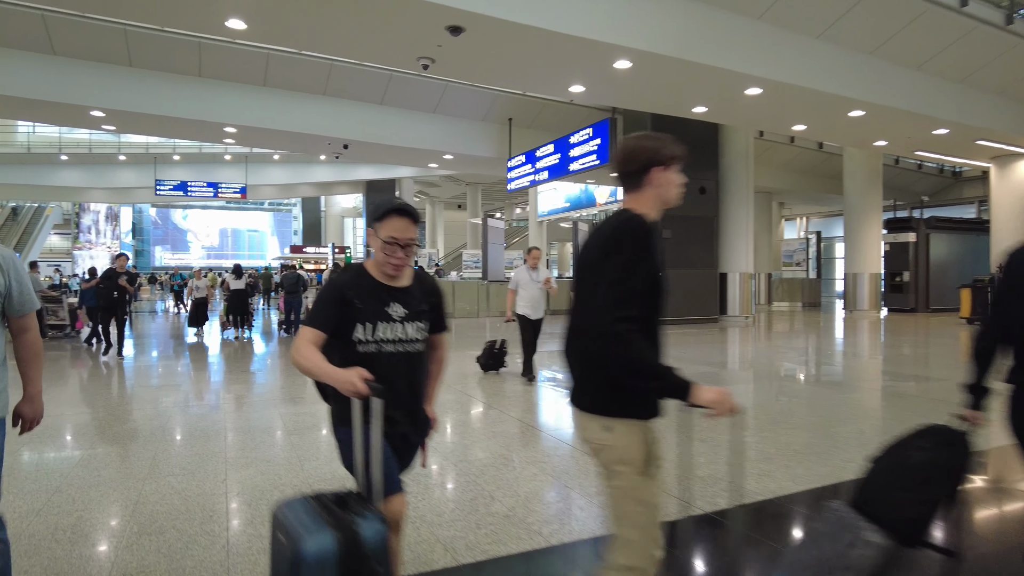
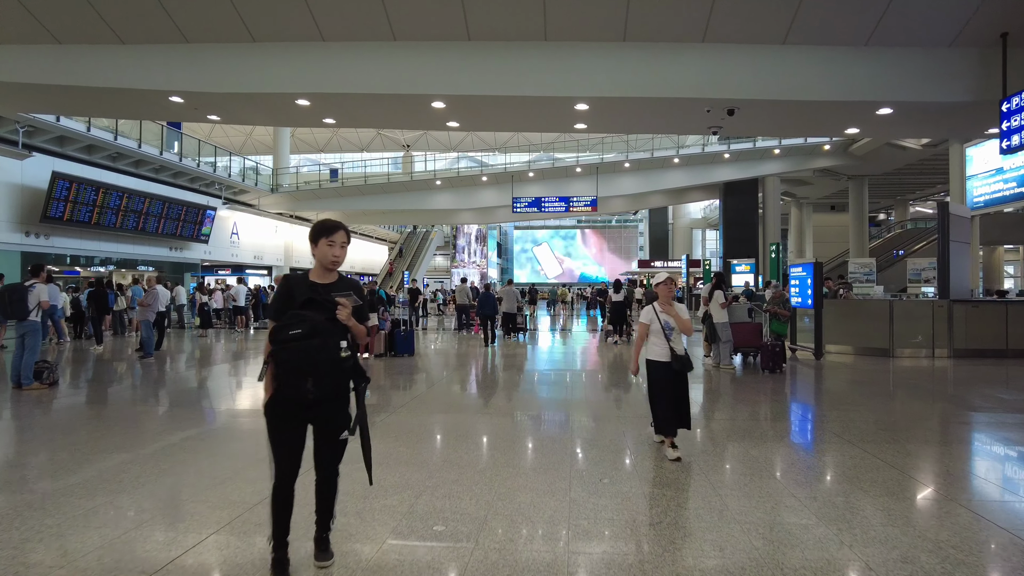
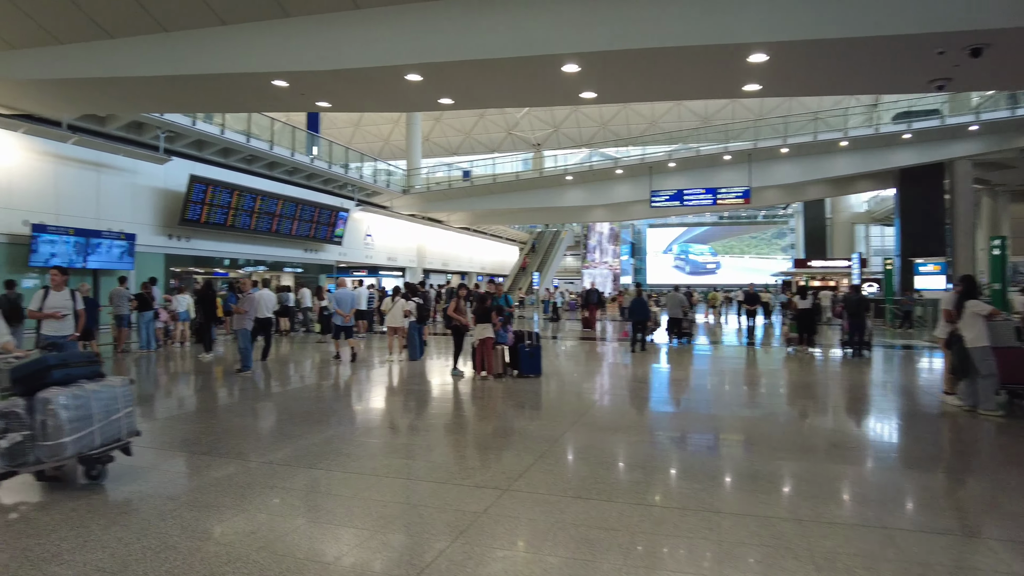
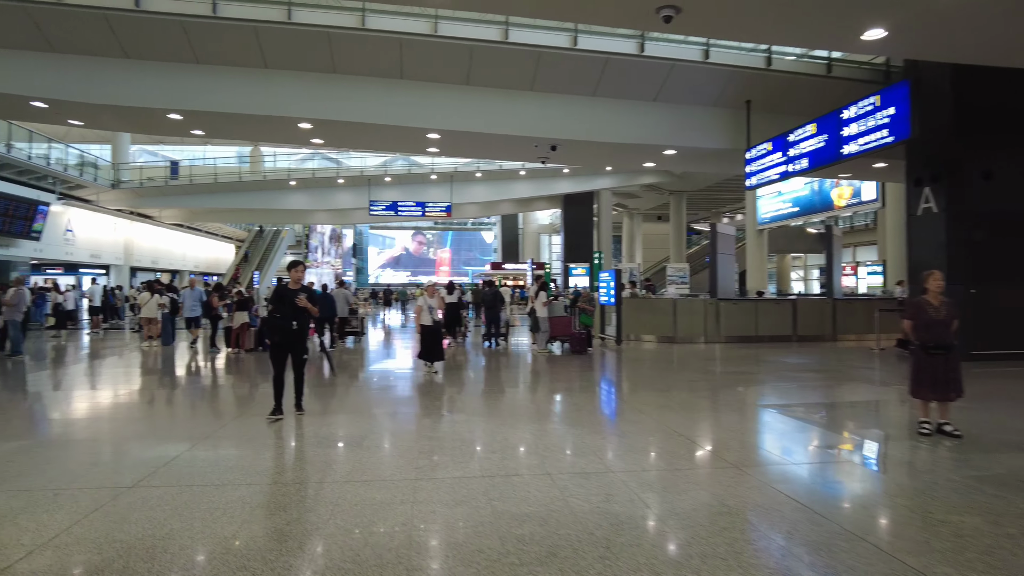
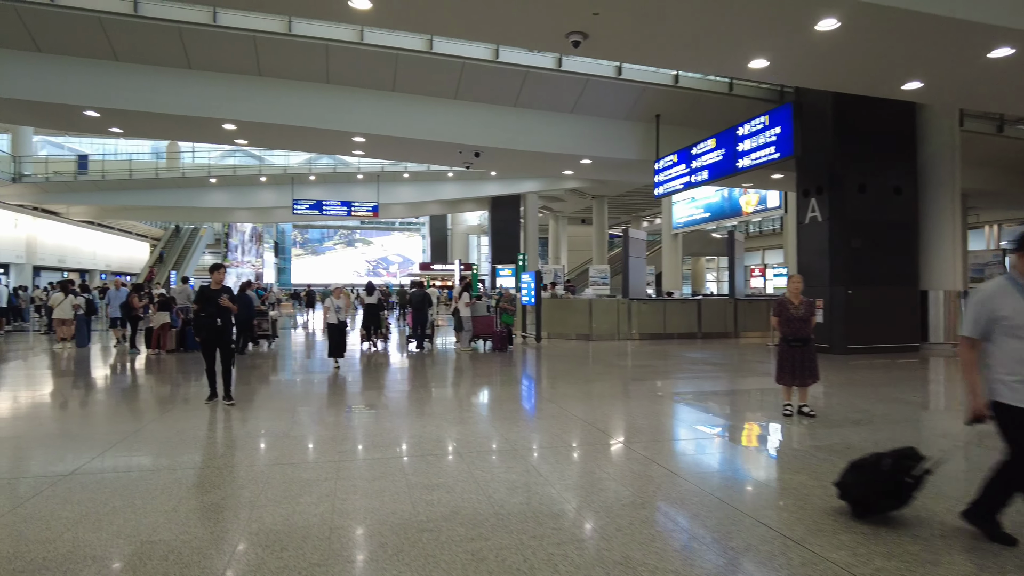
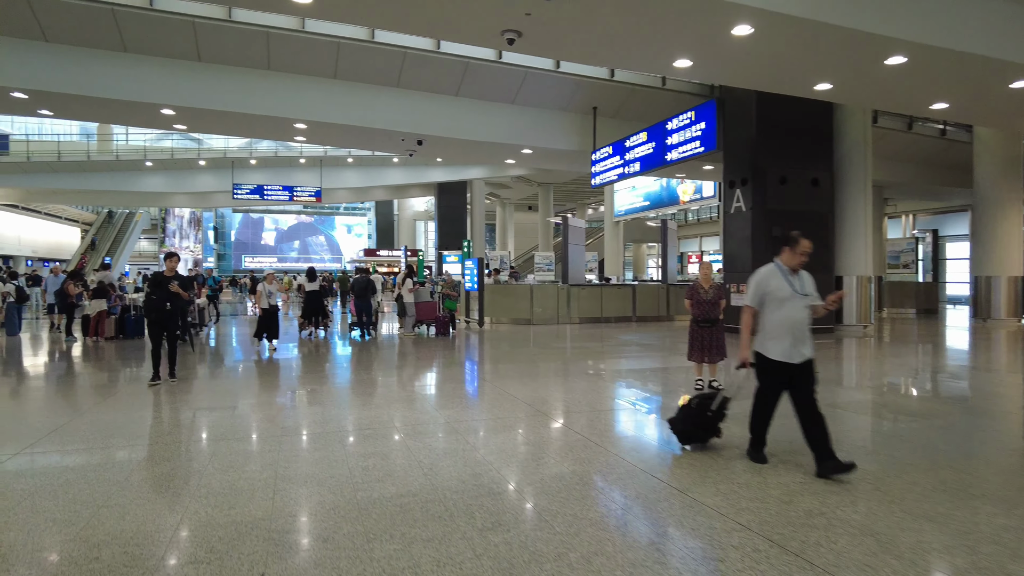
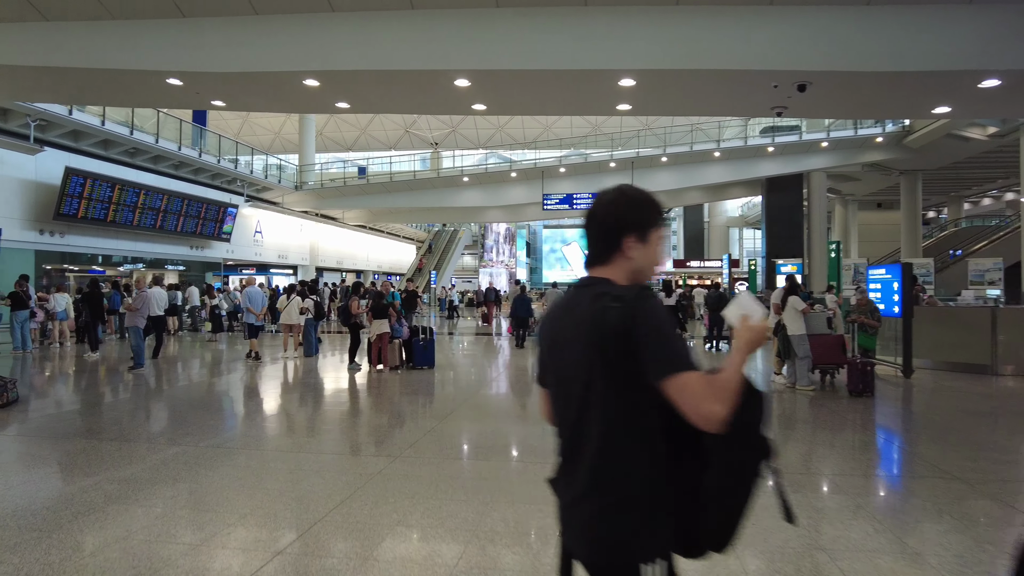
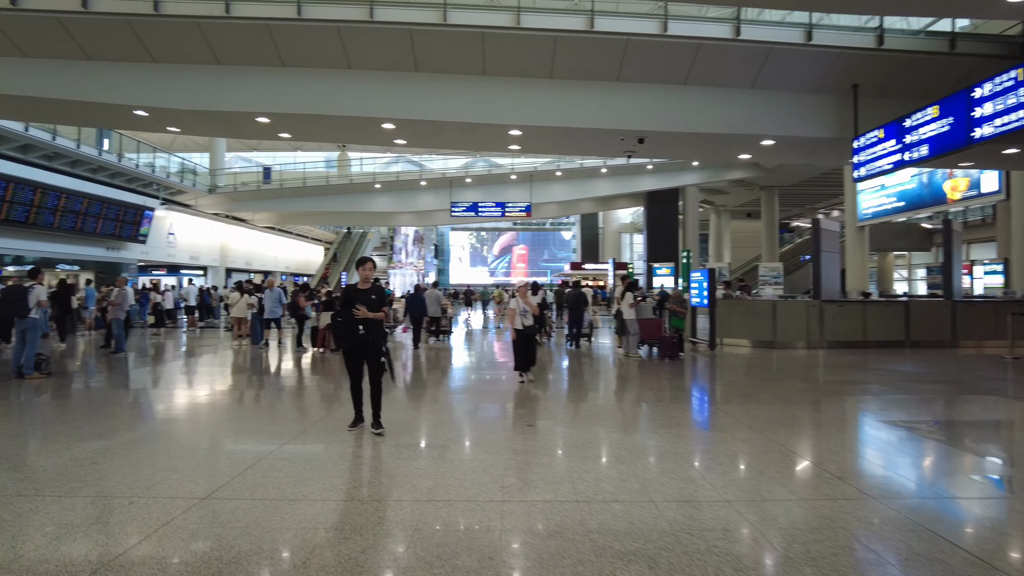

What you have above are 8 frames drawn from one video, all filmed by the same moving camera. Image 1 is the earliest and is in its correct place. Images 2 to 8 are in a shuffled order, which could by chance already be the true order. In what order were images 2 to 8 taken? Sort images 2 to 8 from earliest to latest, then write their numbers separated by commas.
6, 5, 4, 8, 2, 7, 3
